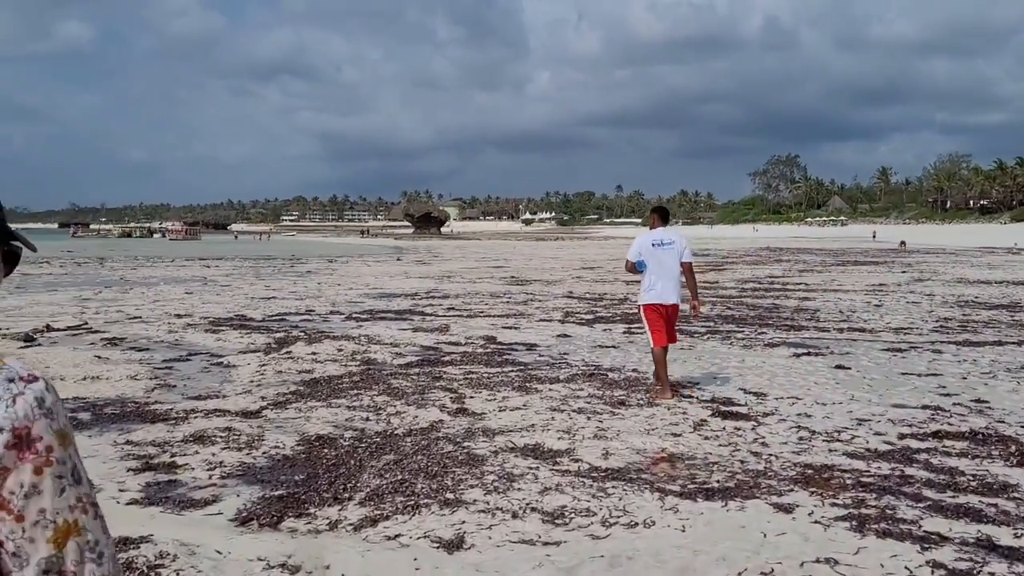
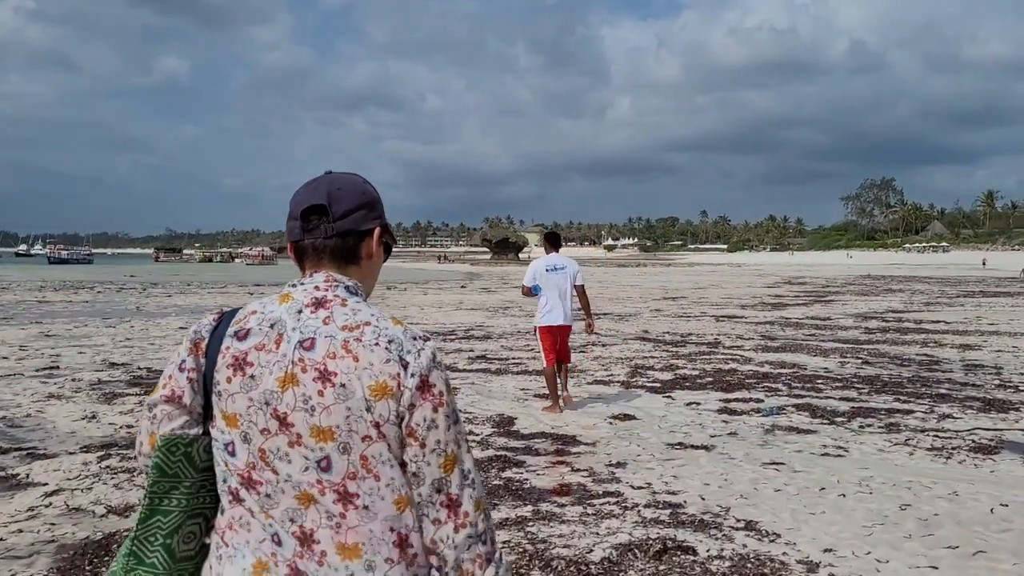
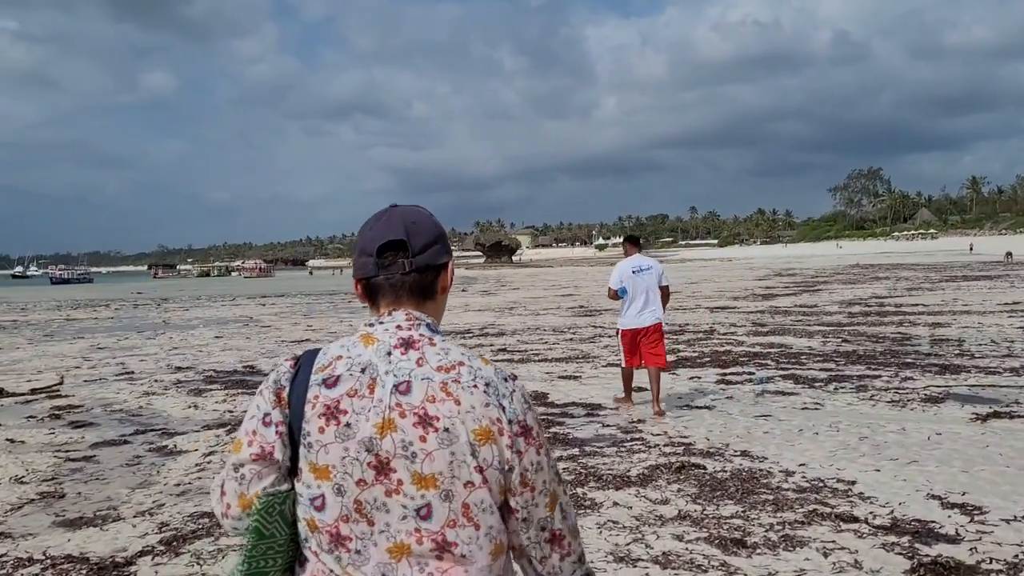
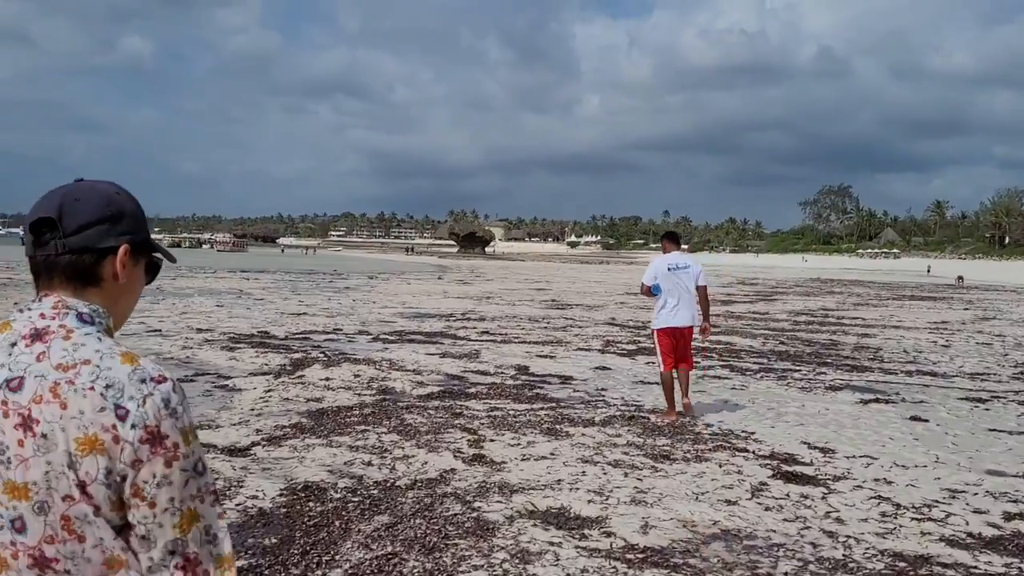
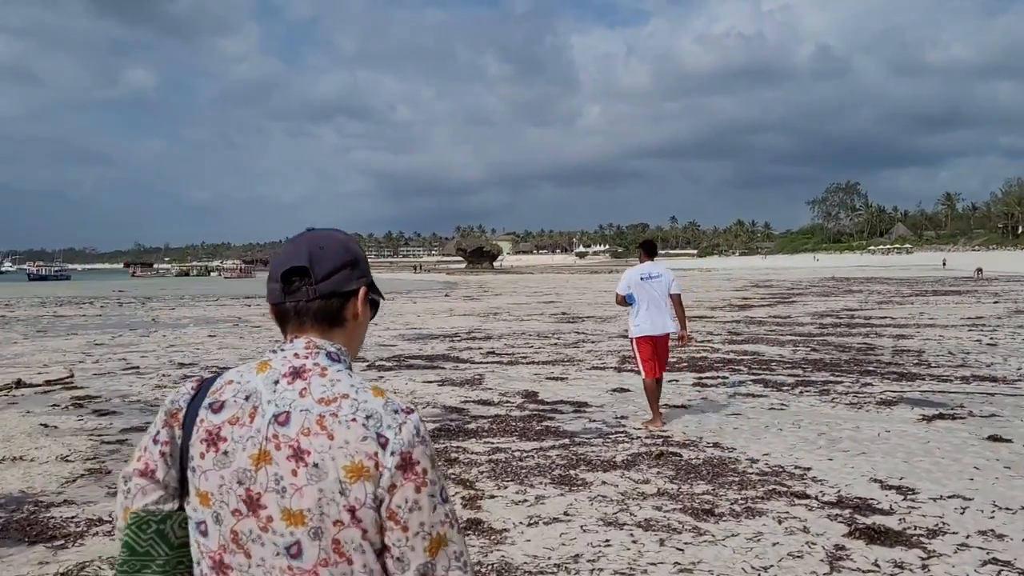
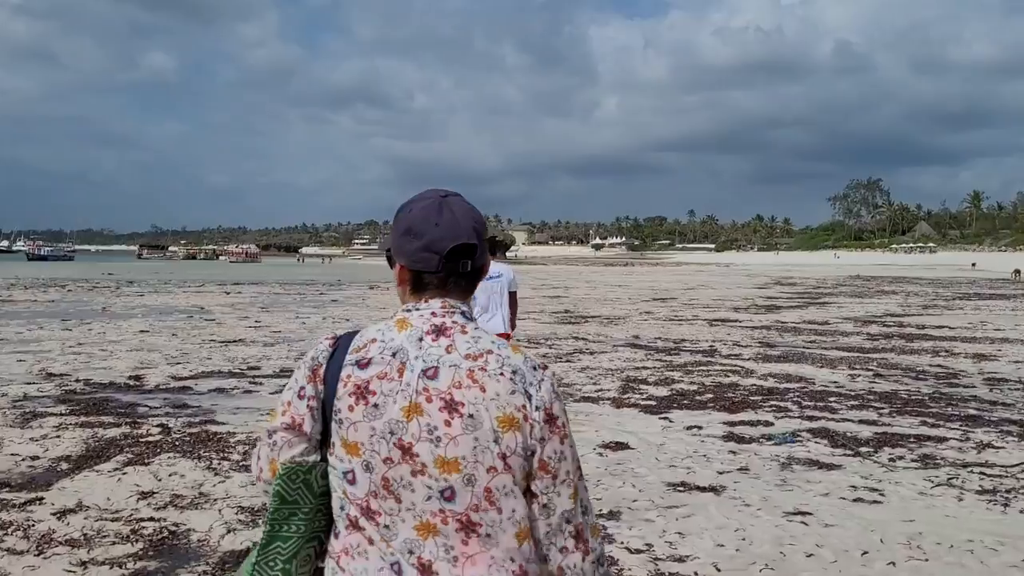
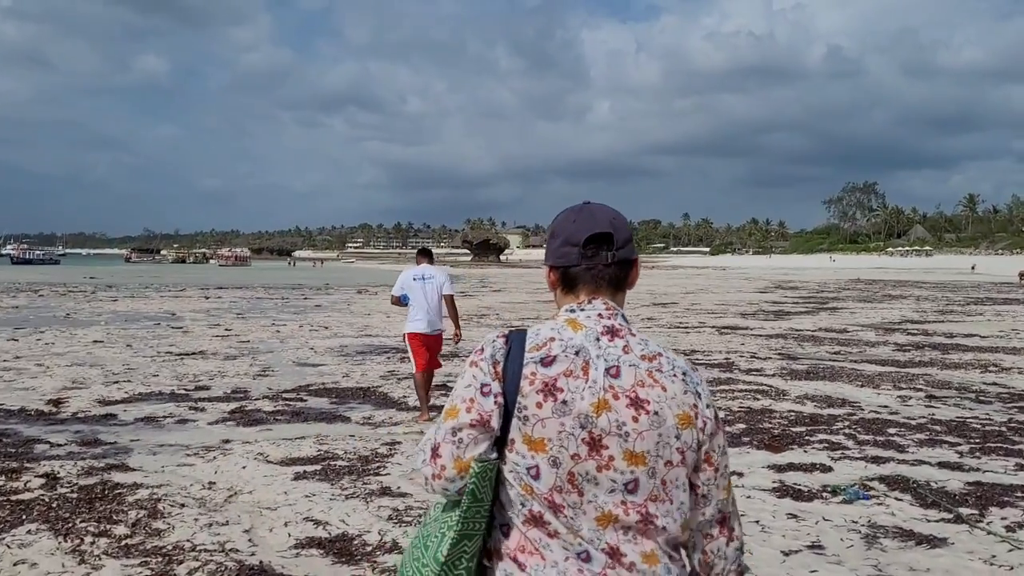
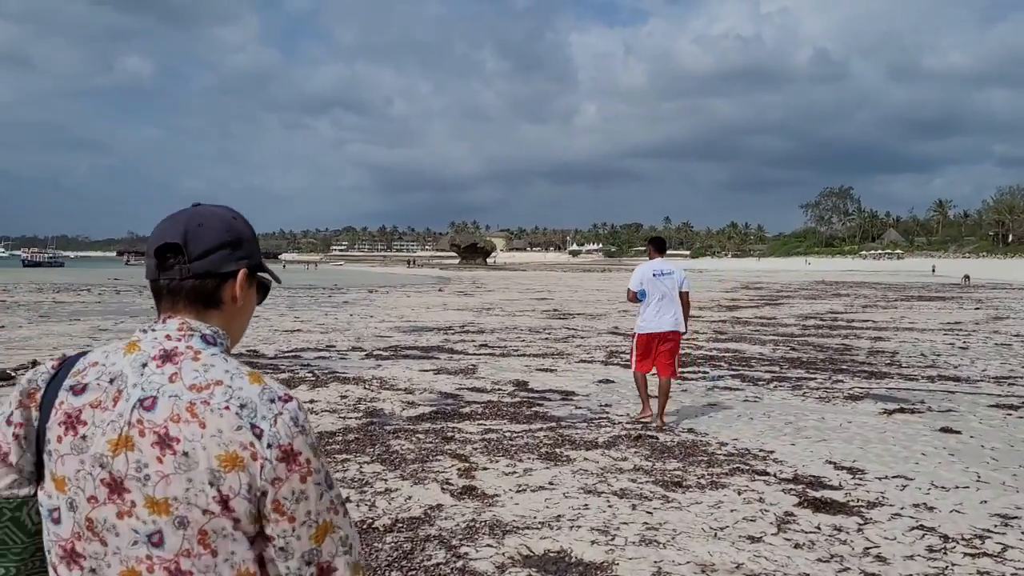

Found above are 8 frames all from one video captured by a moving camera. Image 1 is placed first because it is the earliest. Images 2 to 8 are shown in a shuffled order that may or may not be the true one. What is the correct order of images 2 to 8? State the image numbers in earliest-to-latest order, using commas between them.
4, 8, 5, 3, 2, 6, 7
